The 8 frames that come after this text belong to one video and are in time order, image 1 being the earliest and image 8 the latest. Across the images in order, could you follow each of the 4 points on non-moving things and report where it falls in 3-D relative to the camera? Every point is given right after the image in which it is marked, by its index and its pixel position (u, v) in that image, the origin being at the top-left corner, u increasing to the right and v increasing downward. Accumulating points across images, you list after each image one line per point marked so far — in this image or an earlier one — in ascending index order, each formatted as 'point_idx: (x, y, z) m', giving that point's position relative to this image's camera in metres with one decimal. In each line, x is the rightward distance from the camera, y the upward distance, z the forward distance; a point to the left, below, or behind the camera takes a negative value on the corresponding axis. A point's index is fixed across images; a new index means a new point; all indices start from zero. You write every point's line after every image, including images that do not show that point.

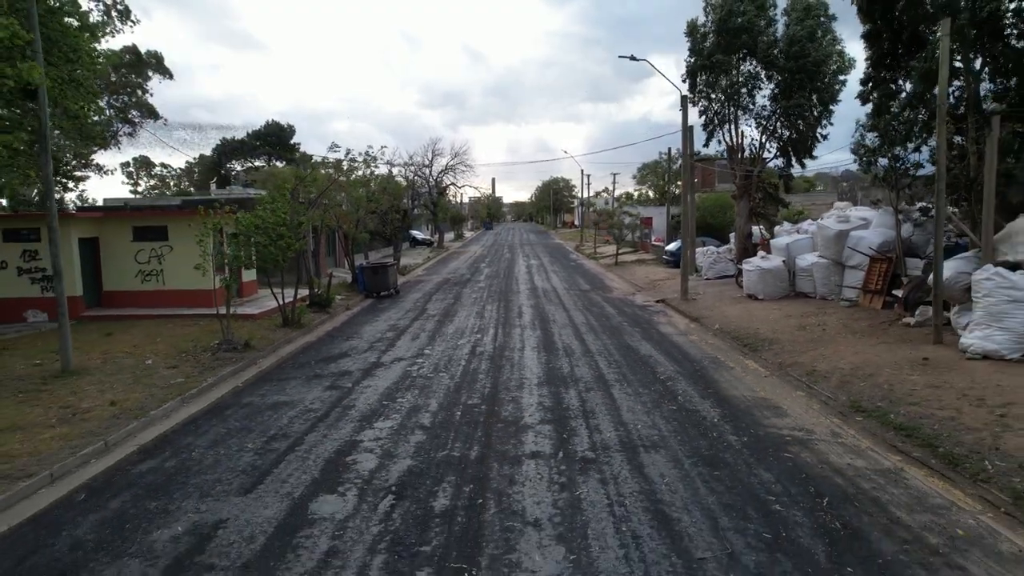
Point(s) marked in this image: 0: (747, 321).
0: (+4.1, -0.6, +12.5) m
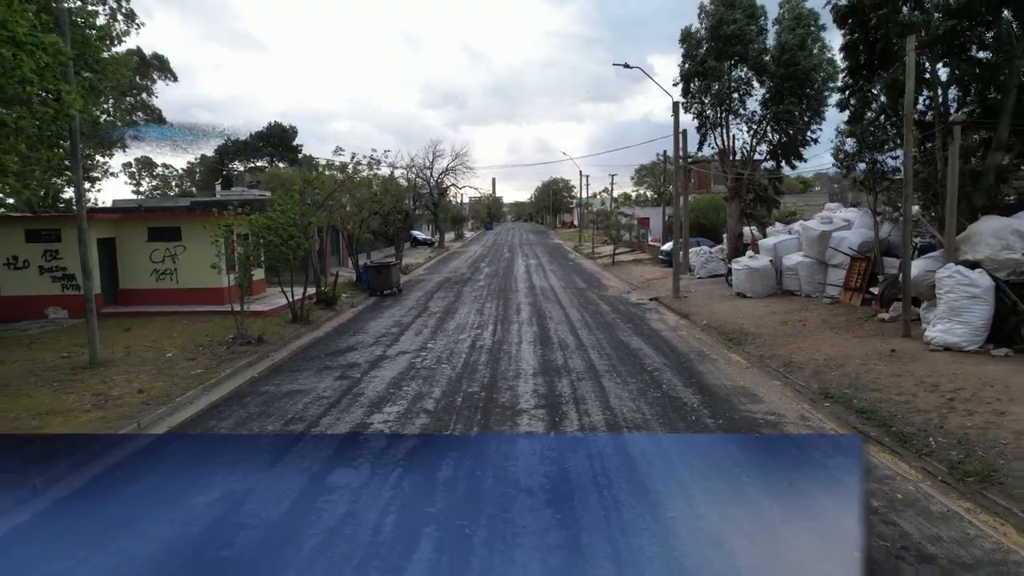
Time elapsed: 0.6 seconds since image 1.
0: (+4.1, -0.5, +13.1) m
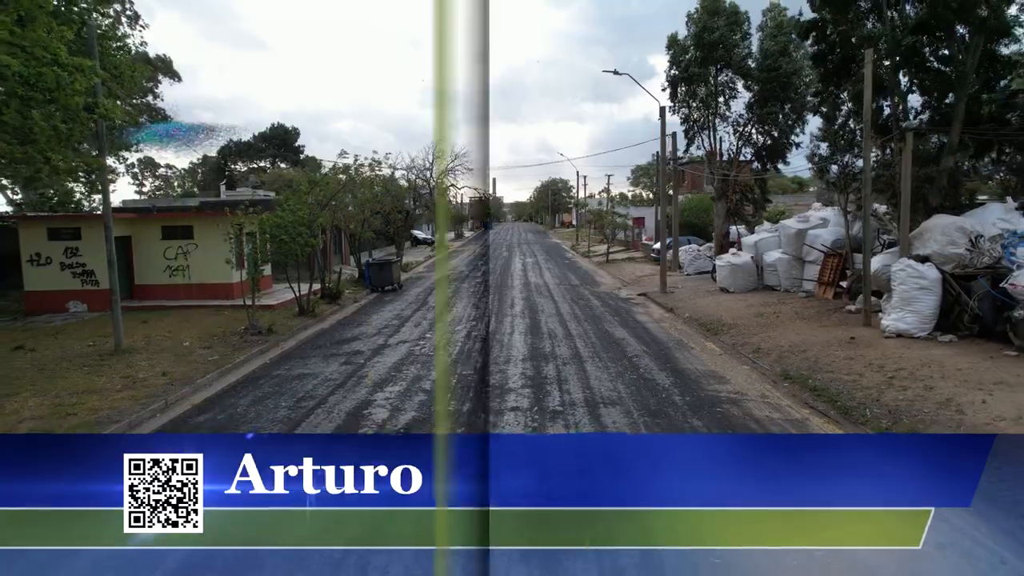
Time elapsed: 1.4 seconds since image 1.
0: (+4.0, -0.4, +13.9) m
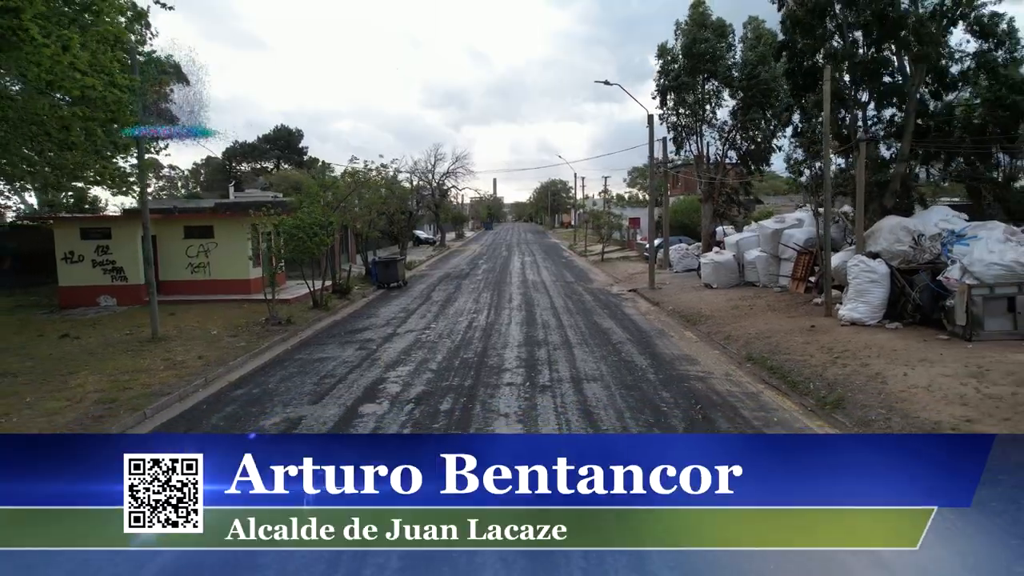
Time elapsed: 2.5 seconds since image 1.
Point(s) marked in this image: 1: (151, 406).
0: (+3.9, -0.3, +15.1) m
1: (-4.3, -1.4, +8.2) m
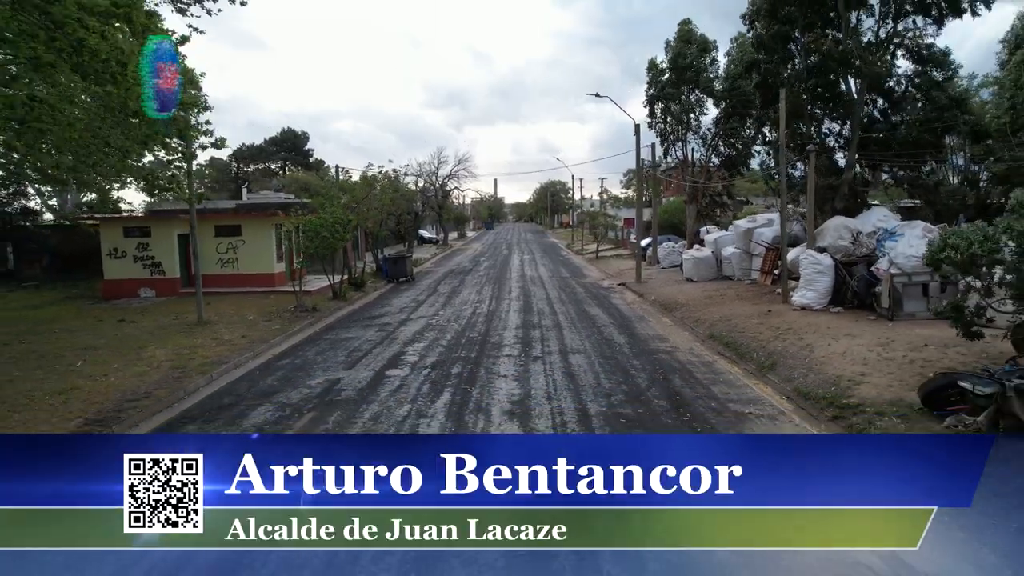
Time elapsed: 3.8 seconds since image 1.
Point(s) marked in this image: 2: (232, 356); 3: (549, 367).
0: (+3.9, -0.2, +16.8) m
1: (-4.3, -1.2, +9.9) m
2: (-4.3, -1.1, +10.6) m
3: (+0.6, -1.2, +10.3) m
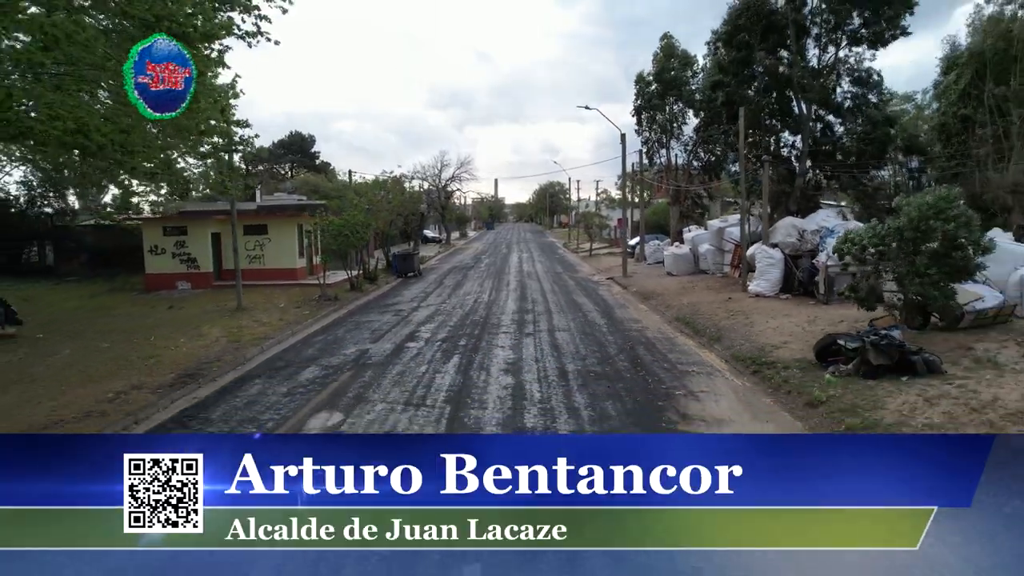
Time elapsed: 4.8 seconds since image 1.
0: (+3.9, 0.0, +18.8) m
1: (-4.4, -1.0, +11.9) m
2: (-4.3, -0.9, +12.6) m
3: (+0.5, -1.0, +12.3) m
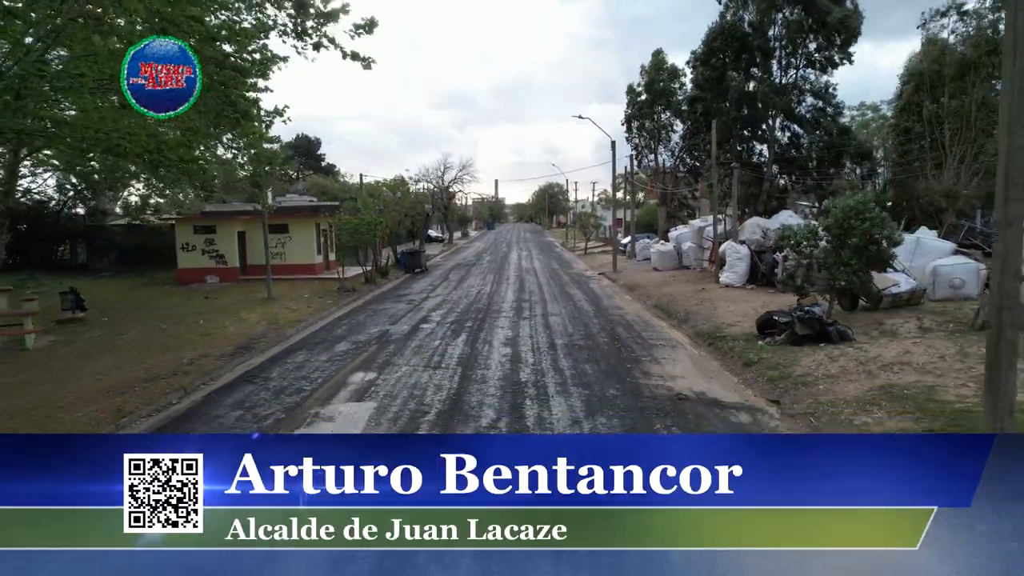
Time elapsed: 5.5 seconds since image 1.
0: (+3.8, +0.2, +20.7) m
1: (-4.4, -0.8, +13.8) m
2: (-4.4, -0.7, +14.5) m
3: (+0.5, -0.8, +14.2) m
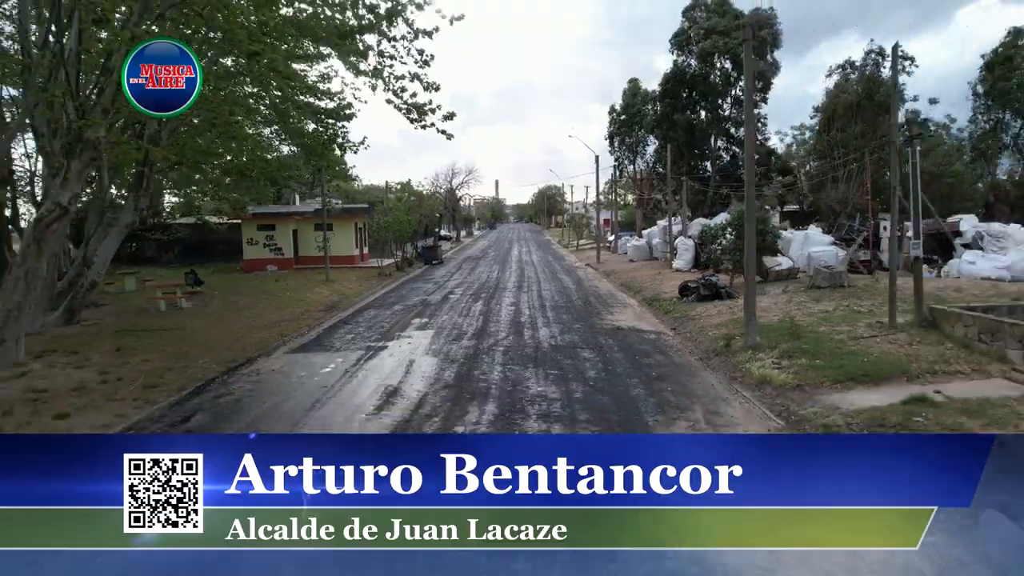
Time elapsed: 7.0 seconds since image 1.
0: (+3.9, +0.7, +25.6) m
1: (-4.3, -0.3, +18.8) m
2: (-4.3, -0.2, +19.4) m
3: (+0.5, -0.3, +19.1) m
